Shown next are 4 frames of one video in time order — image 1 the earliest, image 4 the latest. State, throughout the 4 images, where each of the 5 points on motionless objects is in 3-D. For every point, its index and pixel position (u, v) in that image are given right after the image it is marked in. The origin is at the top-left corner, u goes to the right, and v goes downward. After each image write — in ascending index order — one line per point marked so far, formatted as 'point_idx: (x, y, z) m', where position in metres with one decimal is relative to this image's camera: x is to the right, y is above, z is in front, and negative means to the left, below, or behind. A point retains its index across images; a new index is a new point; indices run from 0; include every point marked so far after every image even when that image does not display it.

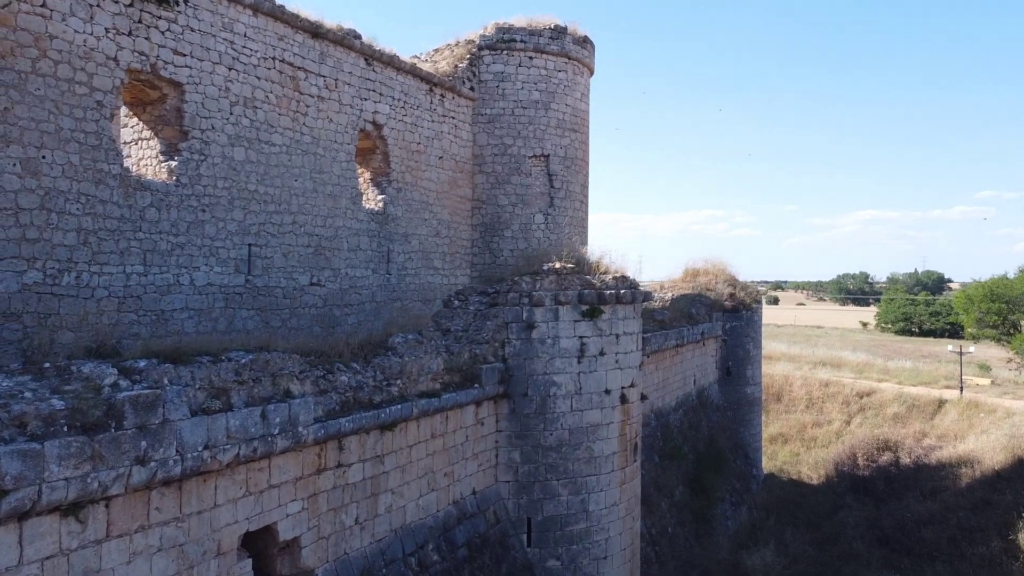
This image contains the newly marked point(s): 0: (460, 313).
0: (-0.5, -0.3, +8.6) m
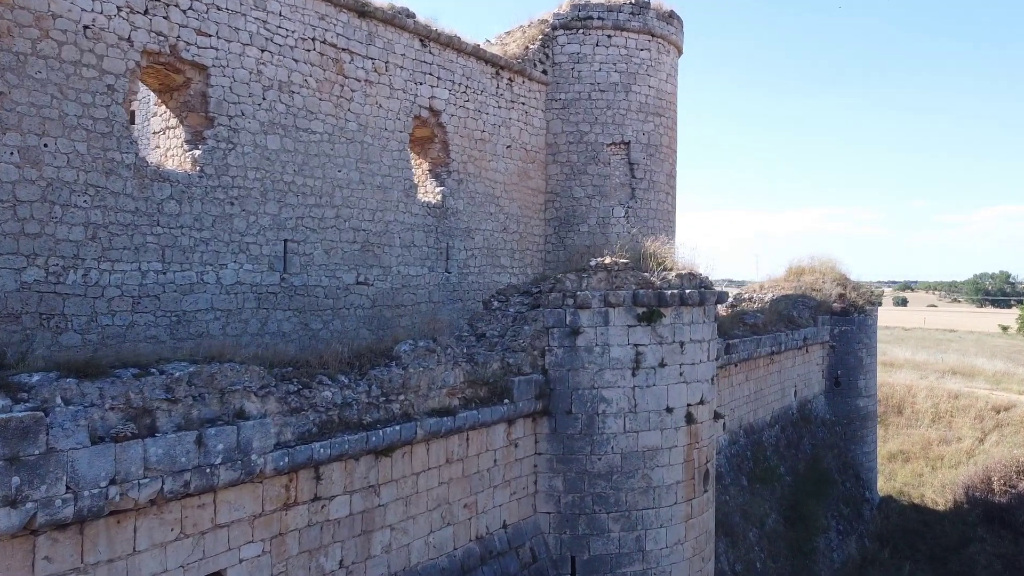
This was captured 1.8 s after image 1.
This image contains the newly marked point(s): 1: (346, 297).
0: (-0.1, -0.3, +7.5) m
1: (-2.1, -0.1, +10.2) m
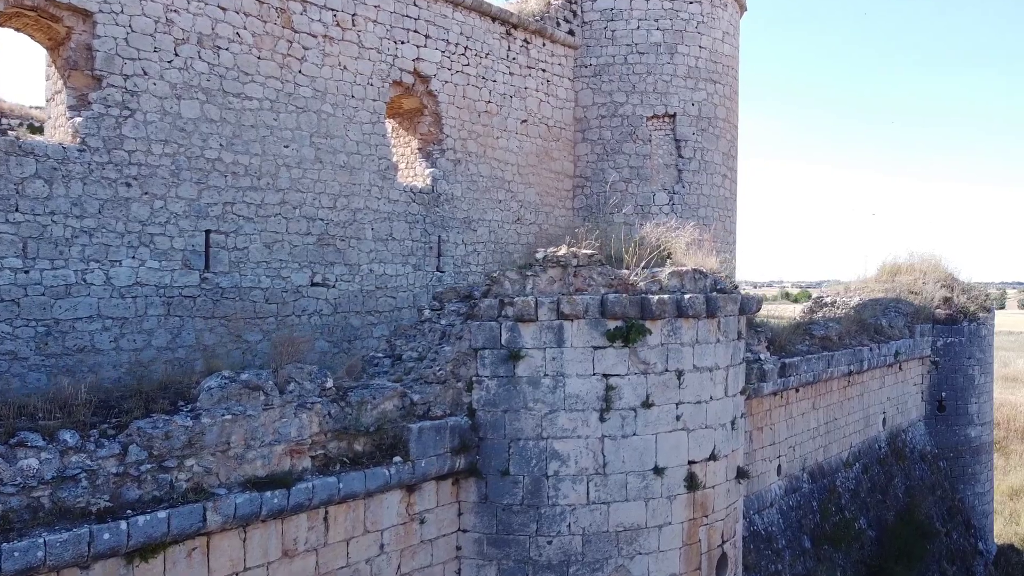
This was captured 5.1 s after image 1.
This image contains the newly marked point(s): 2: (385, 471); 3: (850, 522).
0: (-0.6, -0.3, +5.4) m
1: (-2.2, -0.1, +8.3) m
2: (-0.7, -1.0, +4.3) m
3: (+3.8, -2.7, +9.3) m
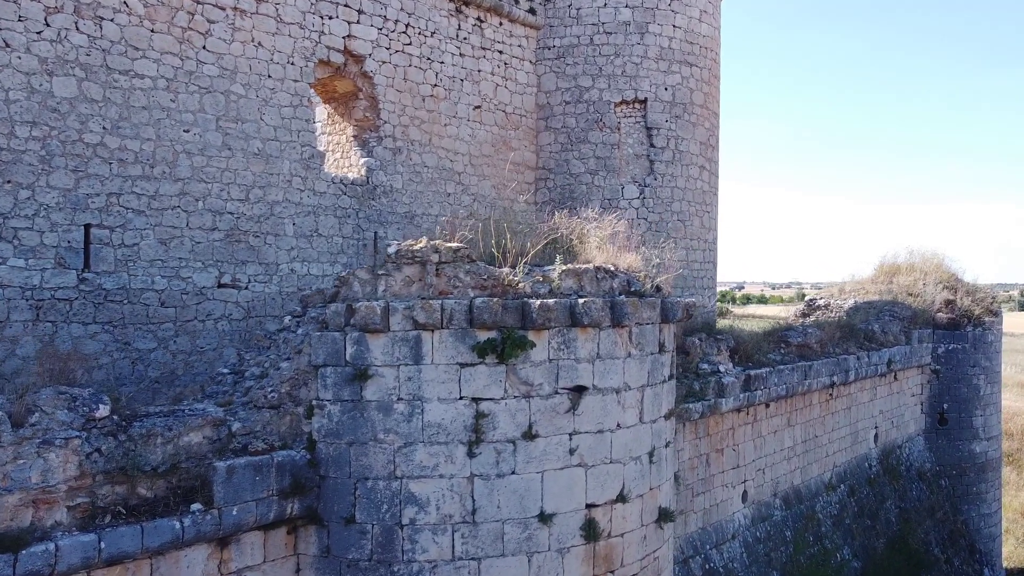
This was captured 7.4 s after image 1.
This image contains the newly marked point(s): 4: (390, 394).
0: (-1.3, -0.3, +4.5) m
1: (-2.9, -0.1, +7.4) m
2: (-1.4, -1.0, +3.4) m
3: (+3.2, -2.7, +8.2) m
4: (-0.6, -0.5, +3.8) m
